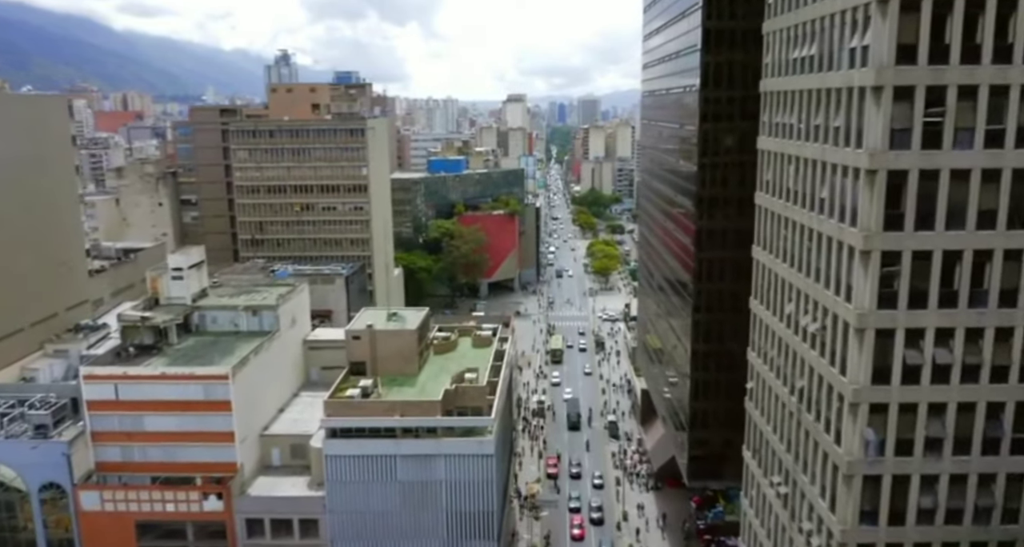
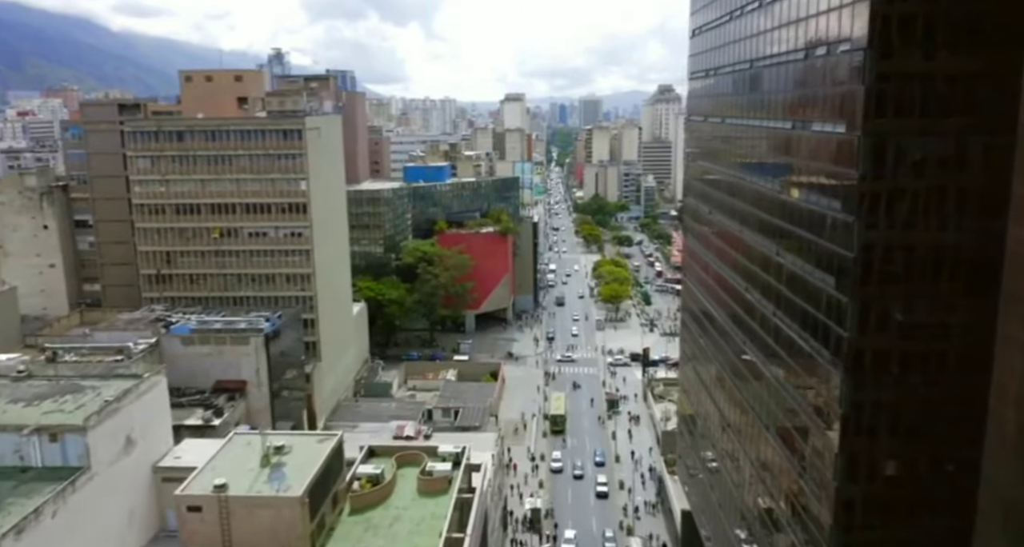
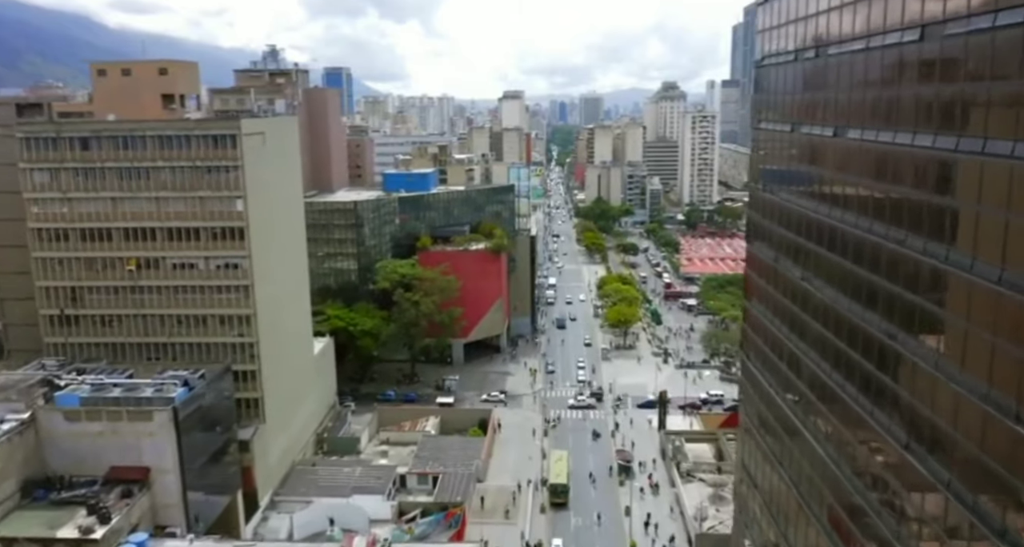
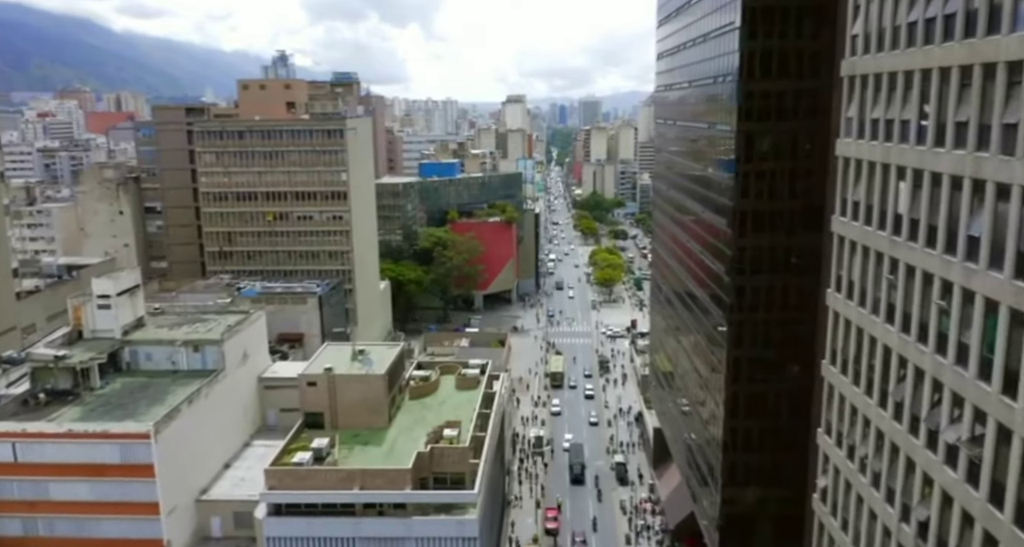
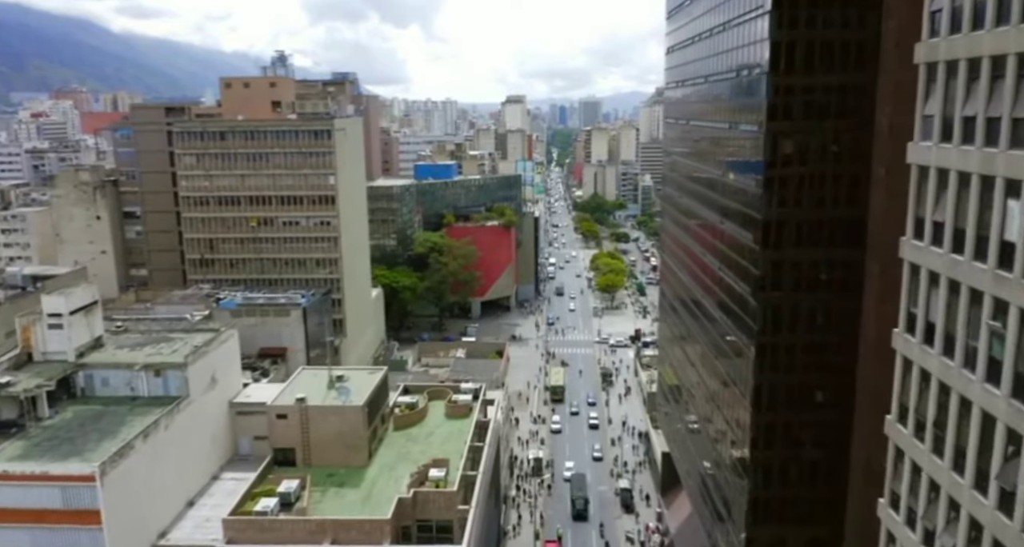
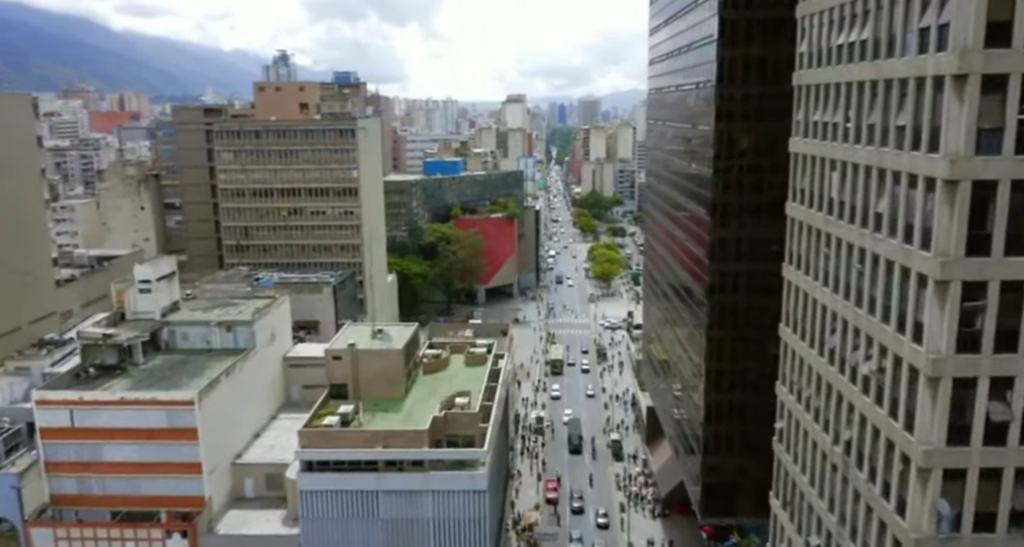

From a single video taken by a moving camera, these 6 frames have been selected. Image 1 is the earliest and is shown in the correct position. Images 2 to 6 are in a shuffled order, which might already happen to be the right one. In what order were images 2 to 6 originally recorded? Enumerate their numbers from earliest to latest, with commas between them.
6, 4, 5, 2, 3
